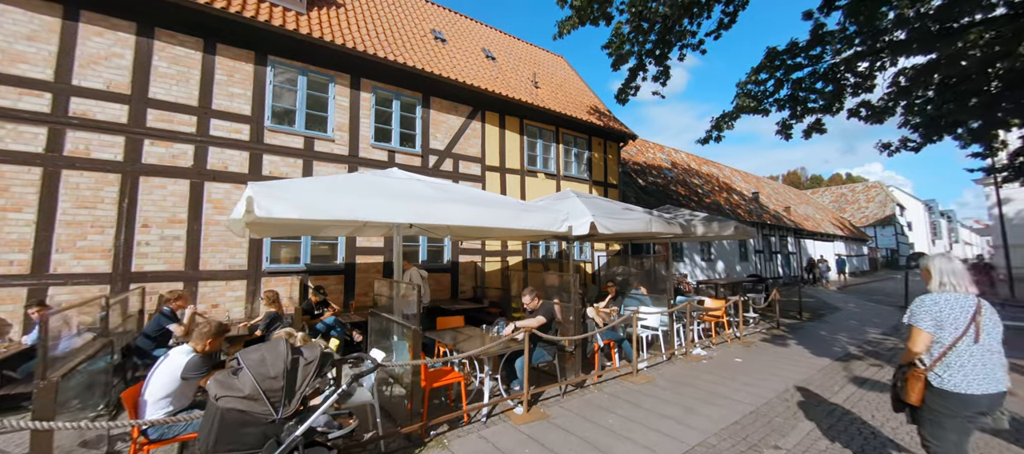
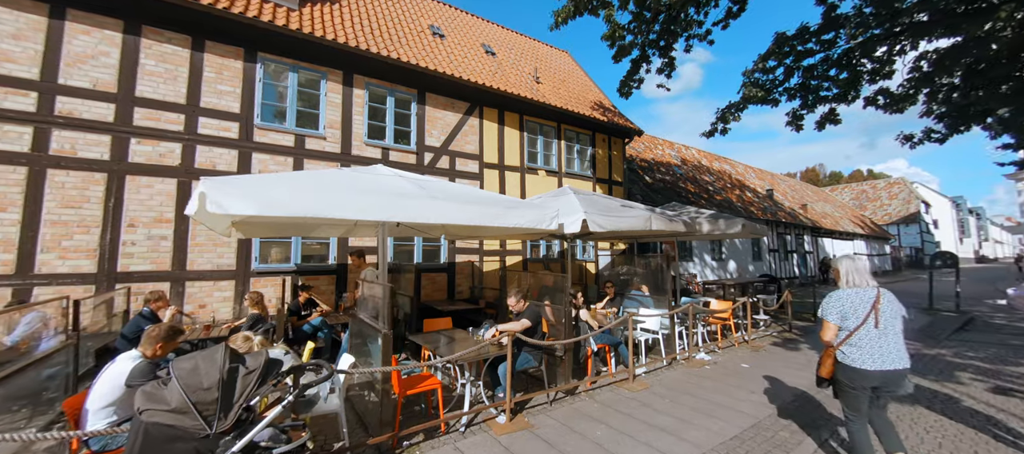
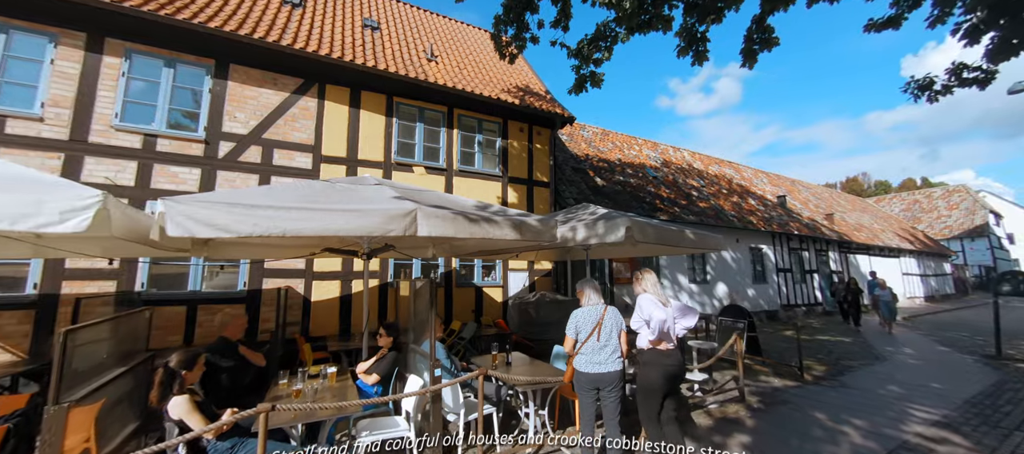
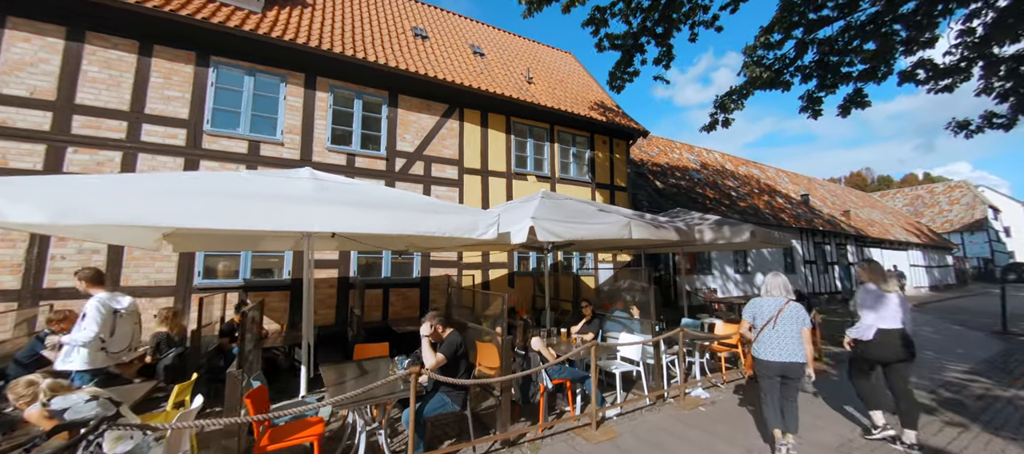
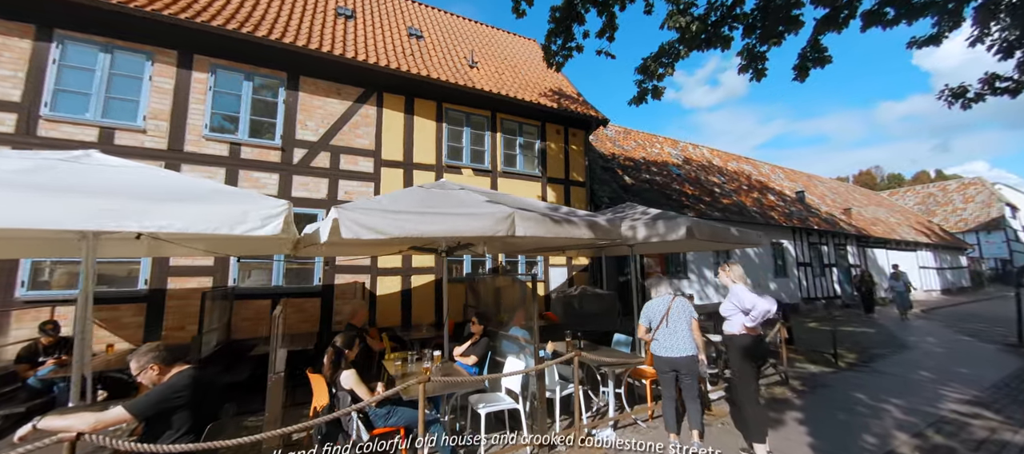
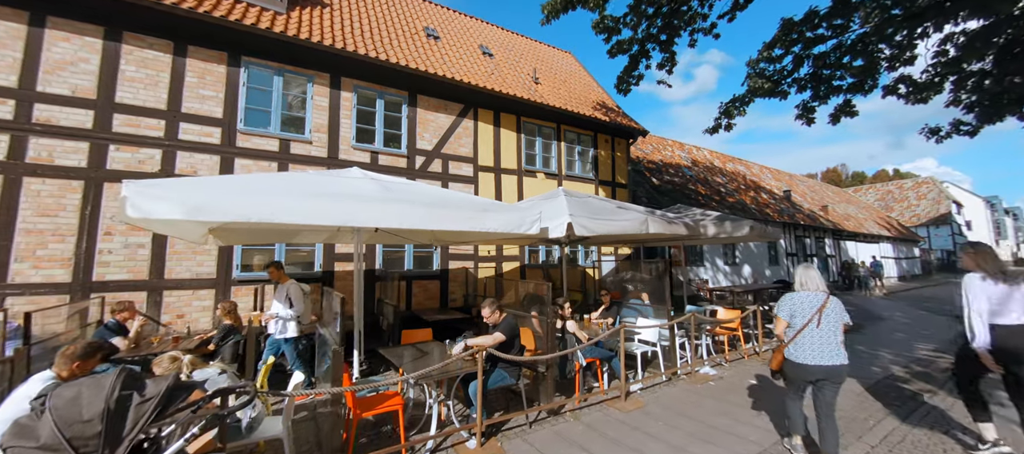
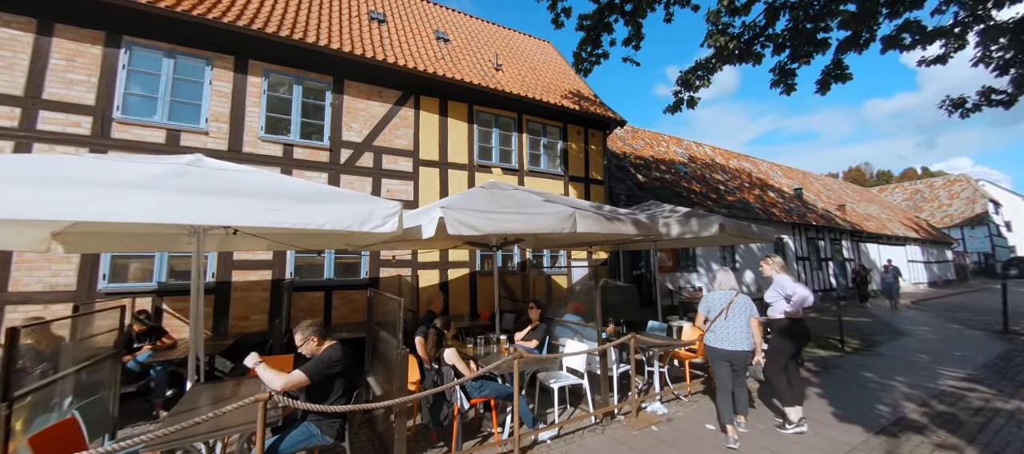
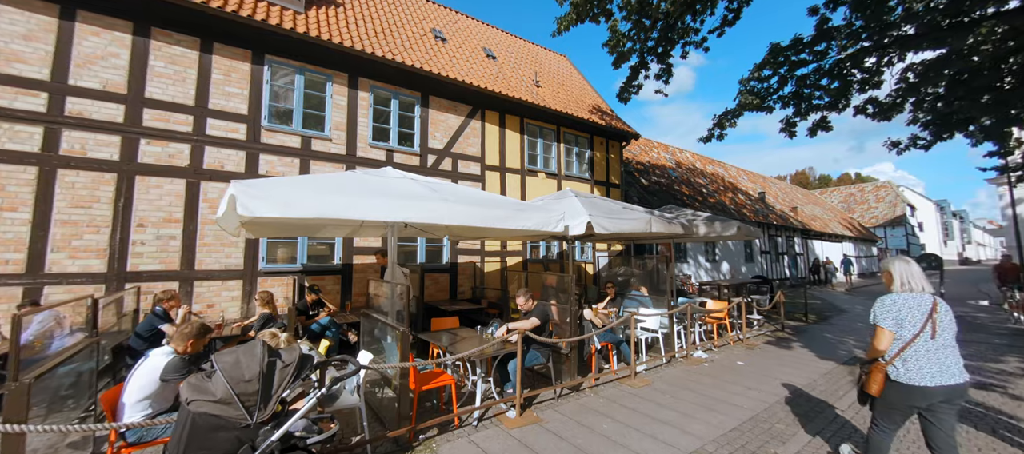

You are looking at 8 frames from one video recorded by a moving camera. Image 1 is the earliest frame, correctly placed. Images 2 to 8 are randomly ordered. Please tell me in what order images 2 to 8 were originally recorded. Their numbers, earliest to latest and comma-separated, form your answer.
8, 2, 6, 4, 7, 5, 3
